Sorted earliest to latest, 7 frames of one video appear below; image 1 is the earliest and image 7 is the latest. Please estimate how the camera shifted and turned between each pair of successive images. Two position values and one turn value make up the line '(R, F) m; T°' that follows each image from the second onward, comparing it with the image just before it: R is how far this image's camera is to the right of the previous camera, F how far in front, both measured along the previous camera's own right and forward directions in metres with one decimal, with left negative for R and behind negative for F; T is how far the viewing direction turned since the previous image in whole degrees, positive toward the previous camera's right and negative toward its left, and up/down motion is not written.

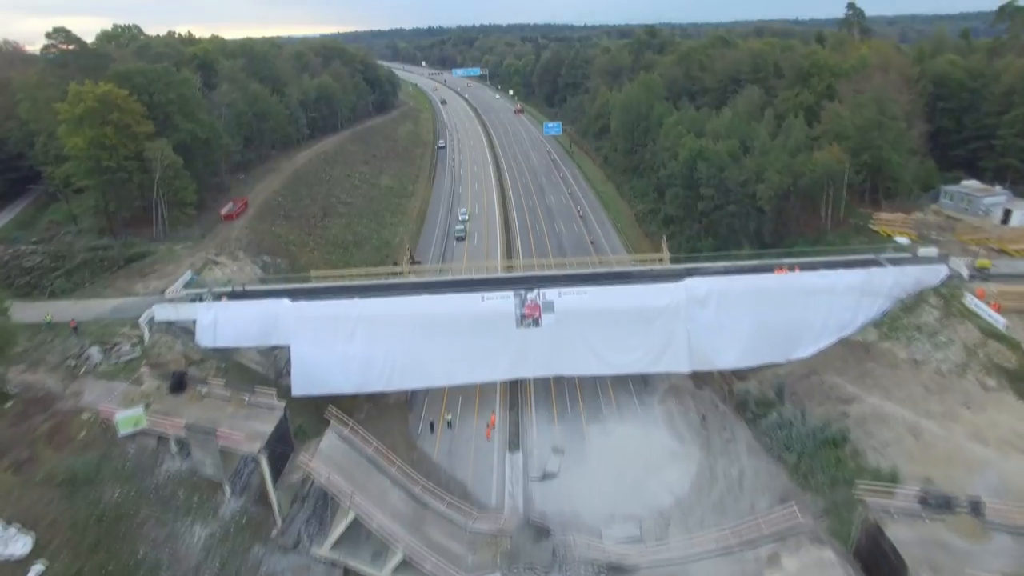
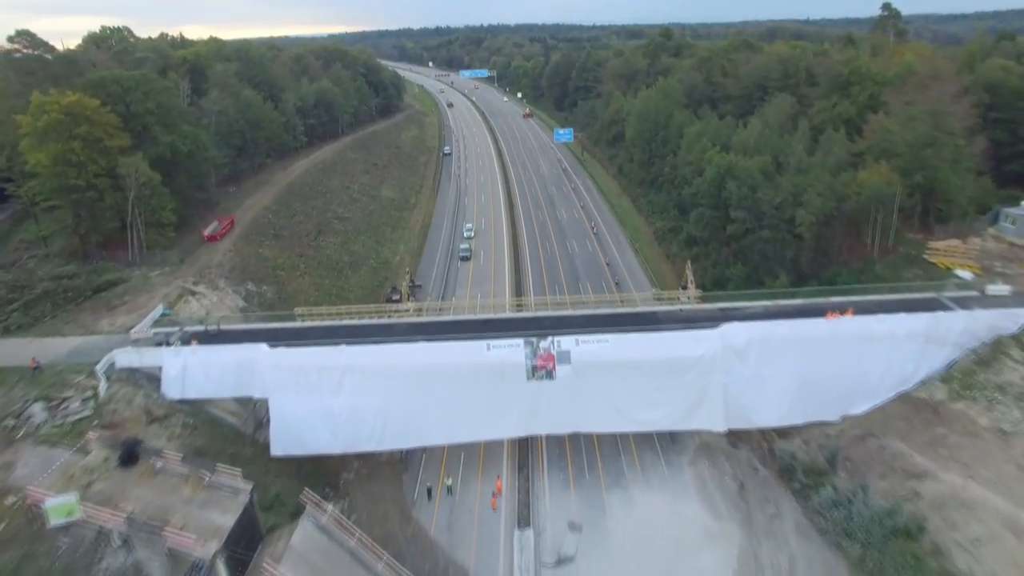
(-0.2, +5.0) m; -1°
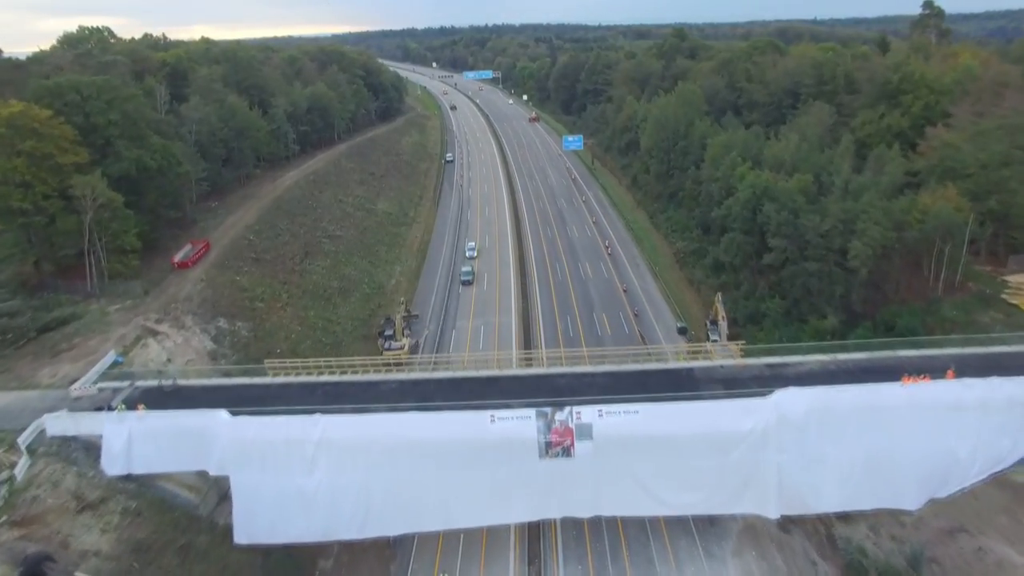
(-0.2, +5.8) m; 0°
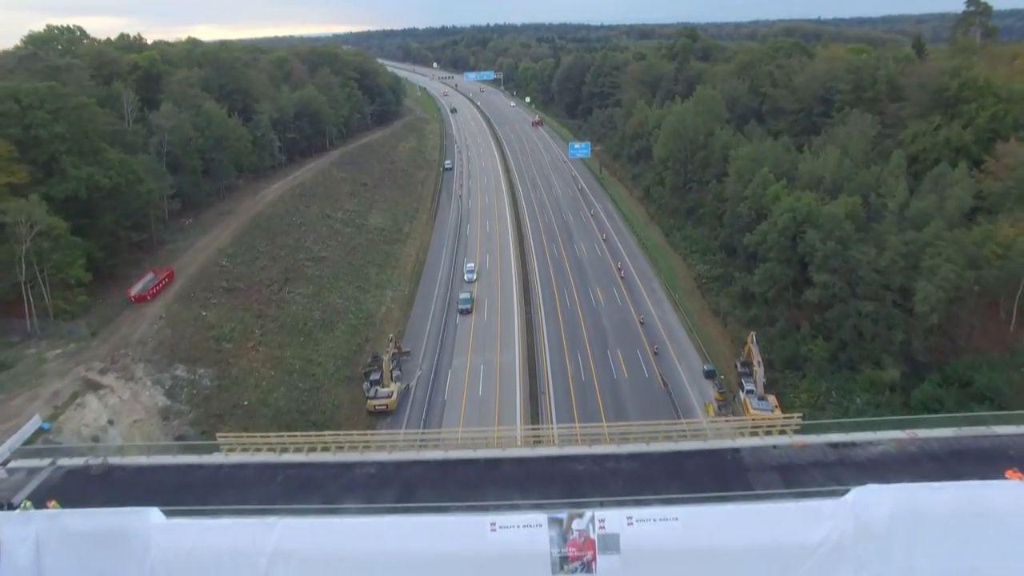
(-0.1, +5.8) m; 0°
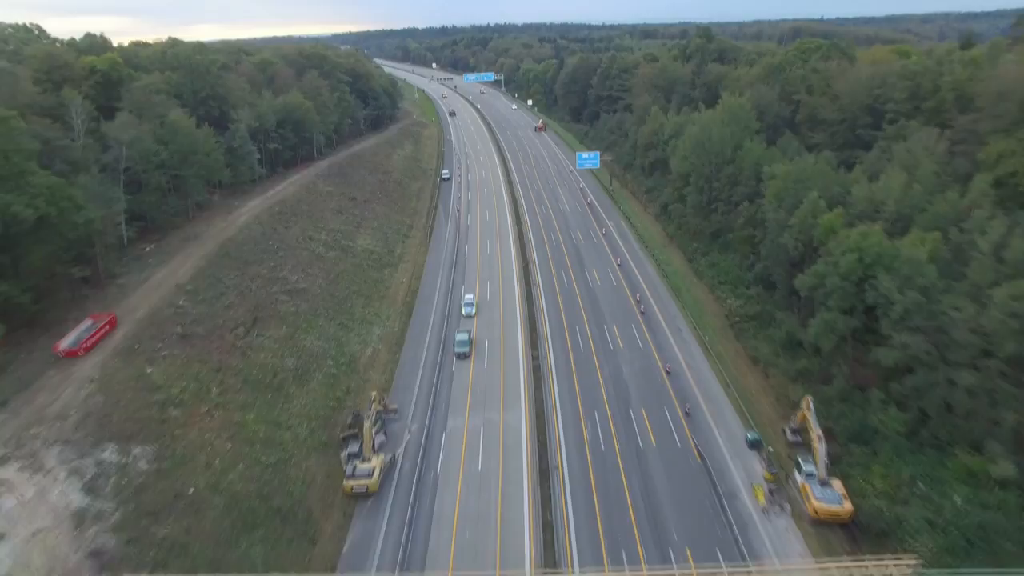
(-0.3, +6.9) m; 0°
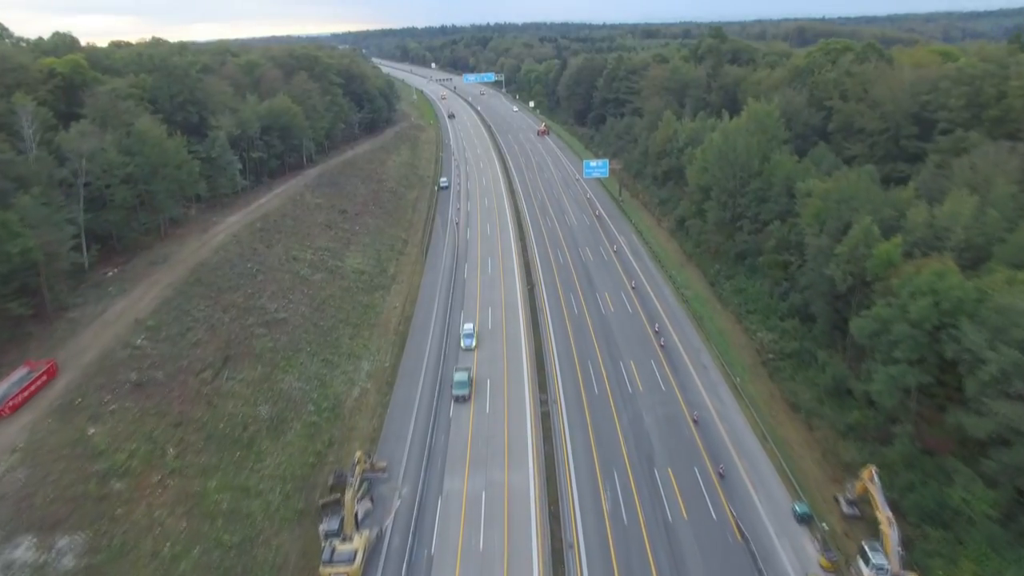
(-0.4, +5.3) m; 0°
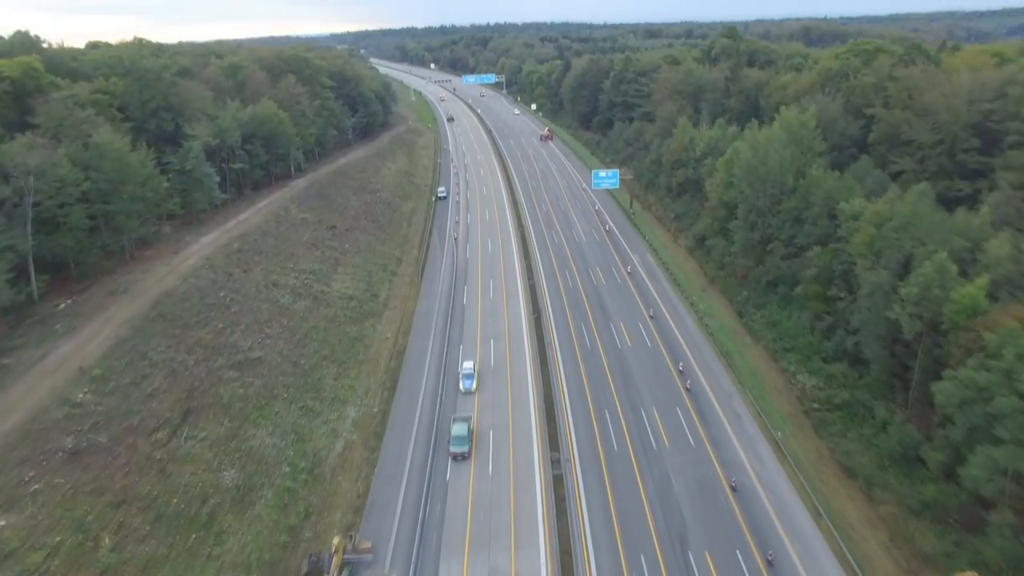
(-0.4, +5.4) m; 0°
